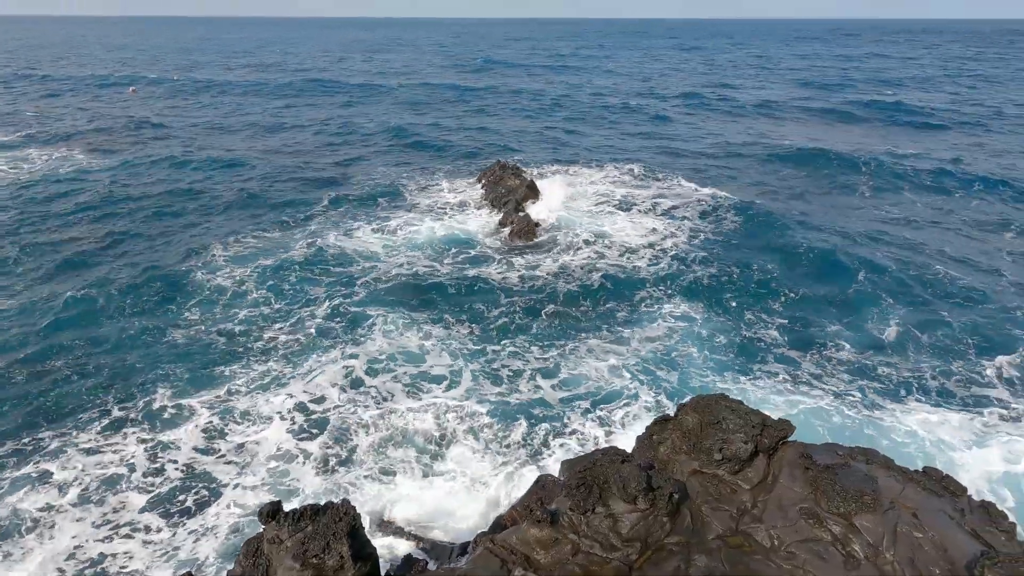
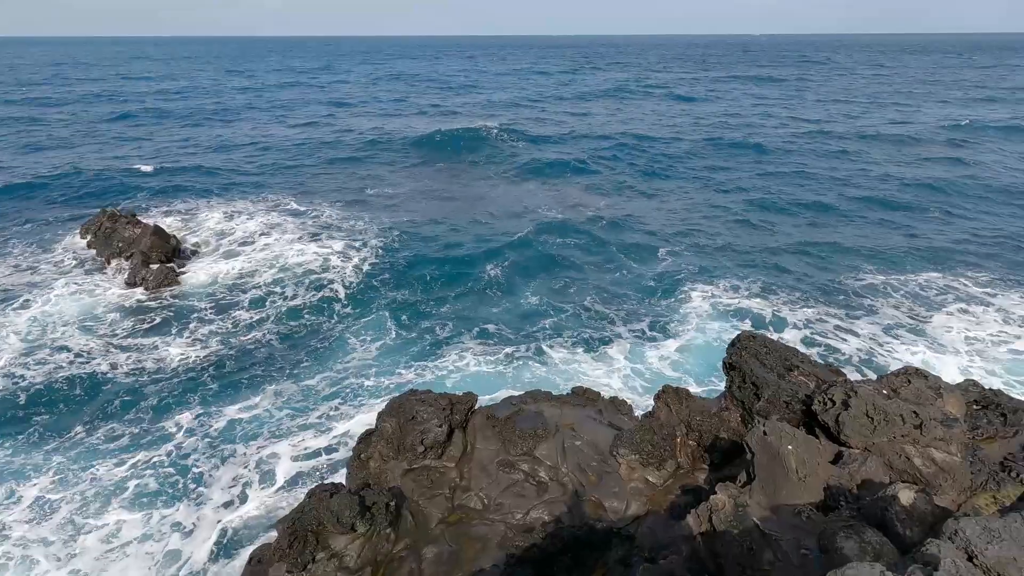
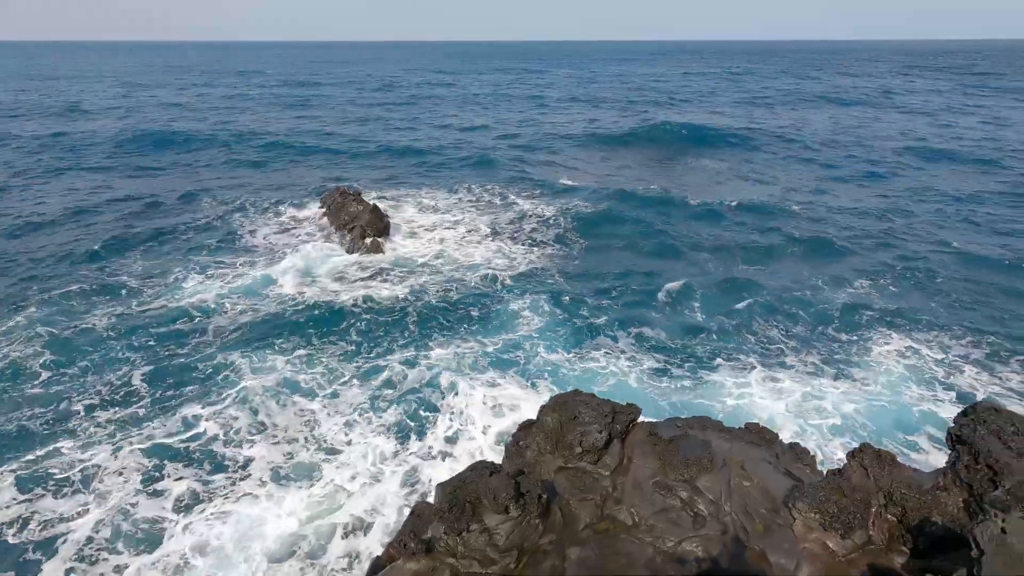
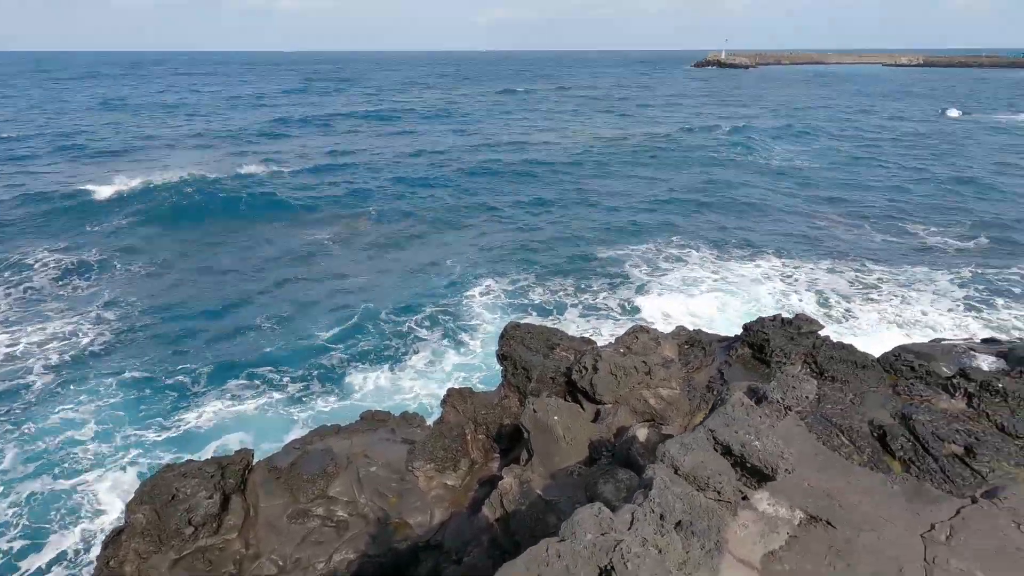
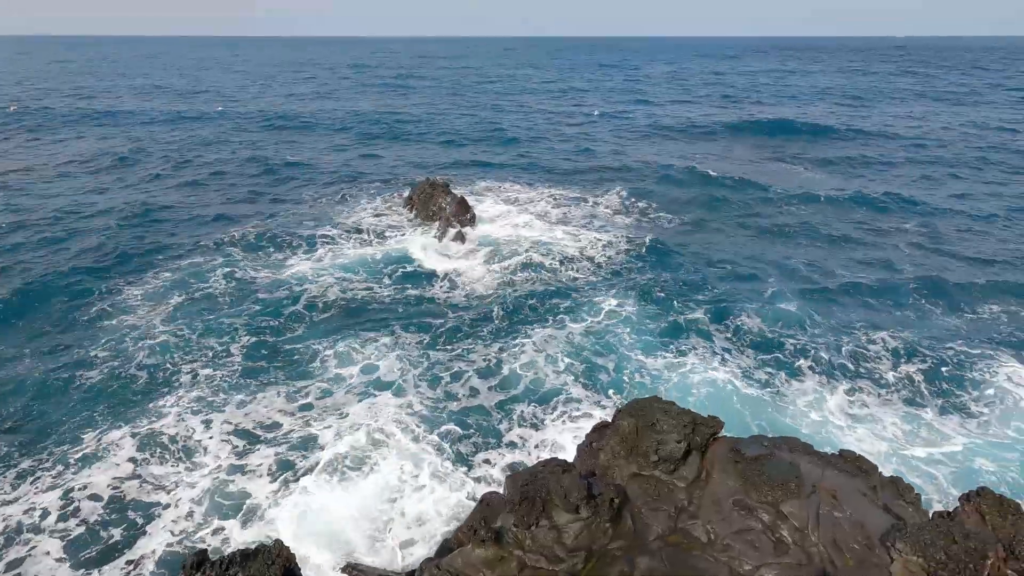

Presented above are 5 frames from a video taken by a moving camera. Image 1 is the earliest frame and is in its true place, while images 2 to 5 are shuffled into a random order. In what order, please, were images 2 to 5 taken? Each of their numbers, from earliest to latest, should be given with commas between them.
5, 3, 2, 4
